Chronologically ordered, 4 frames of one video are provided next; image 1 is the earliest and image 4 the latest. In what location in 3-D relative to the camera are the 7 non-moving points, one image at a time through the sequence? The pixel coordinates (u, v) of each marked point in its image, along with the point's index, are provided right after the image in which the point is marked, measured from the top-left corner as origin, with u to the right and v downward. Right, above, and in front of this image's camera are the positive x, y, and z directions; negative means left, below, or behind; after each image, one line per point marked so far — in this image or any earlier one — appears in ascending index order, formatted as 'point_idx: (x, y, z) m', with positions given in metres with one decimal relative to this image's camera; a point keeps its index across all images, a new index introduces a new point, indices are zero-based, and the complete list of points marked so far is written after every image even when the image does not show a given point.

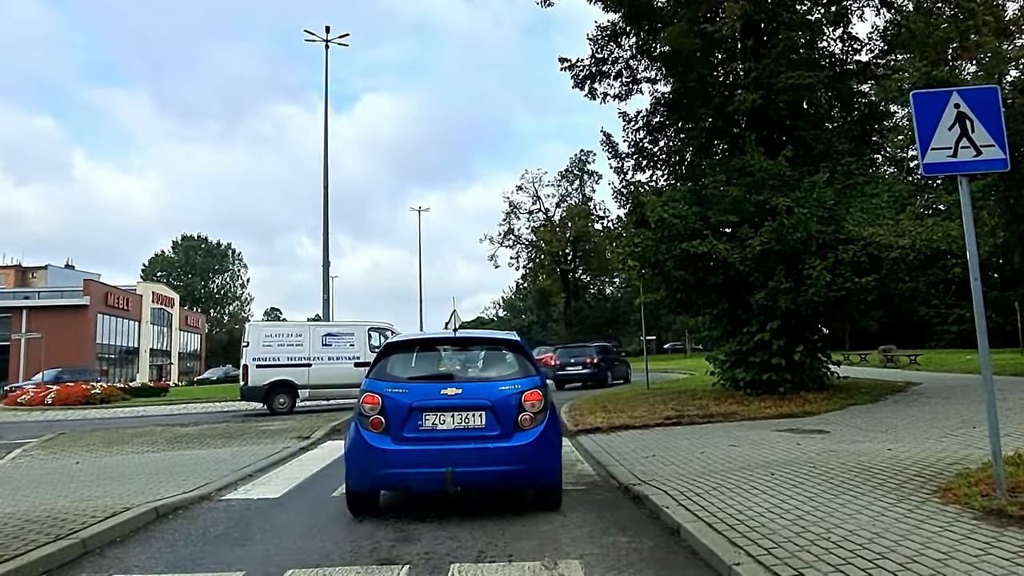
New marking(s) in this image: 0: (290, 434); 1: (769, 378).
0: (-3.6, -2.4, +15.9) m
1: (+4.8, -1.7, +17.7) m
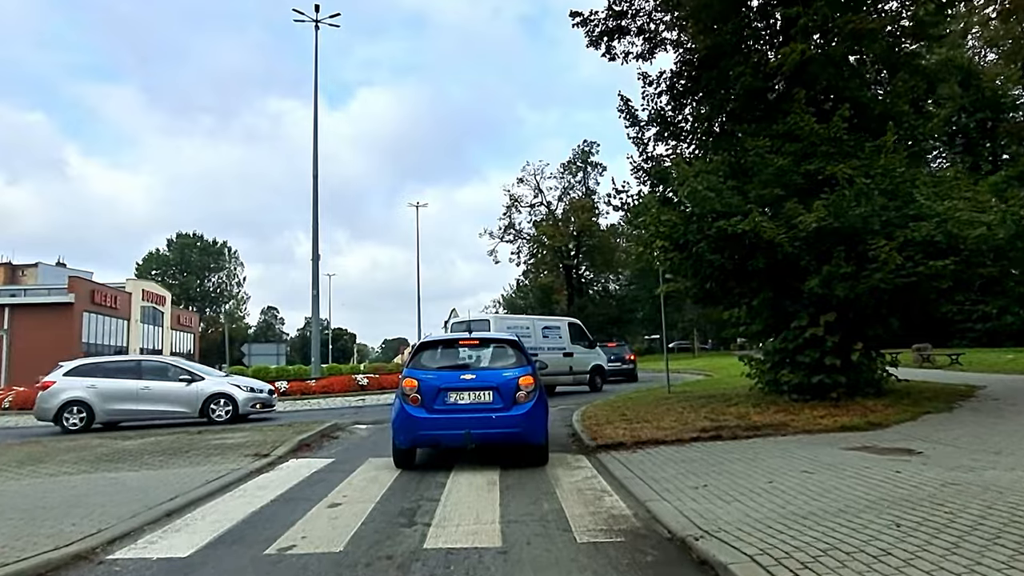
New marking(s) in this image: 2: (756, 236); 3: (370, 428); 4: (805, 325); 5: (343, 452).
0: (-3.6, -2.2, +13.1) m
1: (+4.8, -1.5, +14.9) m
2: (+3.7, +0.8, +14.4) m
3: (-2.5, -2.5, +16.8) m
4: (+4.6, -0.6, +14.8) m
5: (-2.4, -2.3, +13.4) m
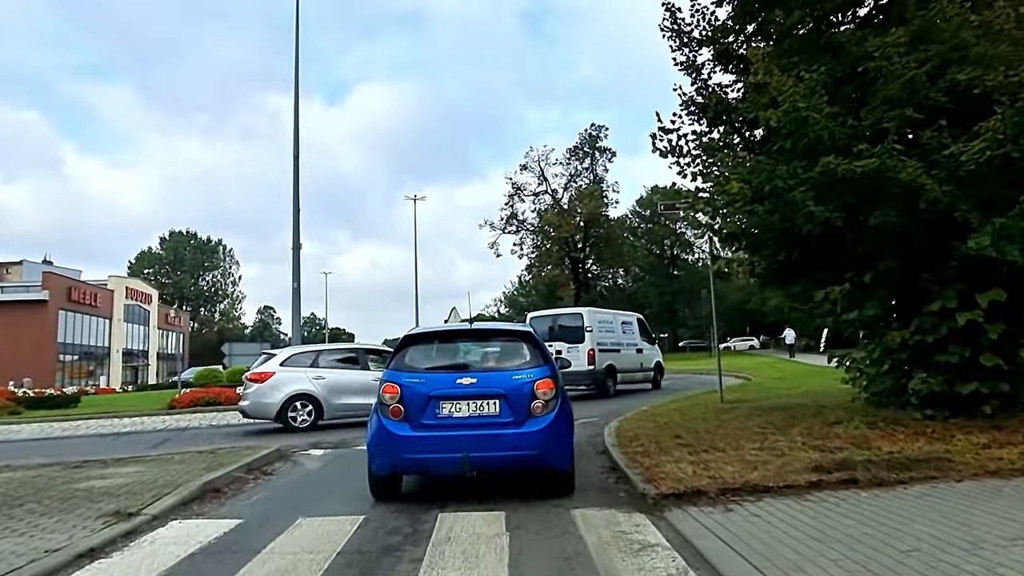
0: (-3.4, -1.9, +8.5) m
1: (+5.0, -1.1, +10.2) m
2: (+3.8, +1.1, +9.7) m
3: (-2.3, -2.1, +12.1) m
4: (+4.7, -0.2, +10.1) m
5: (-2.2, -2.0, +8.7) m
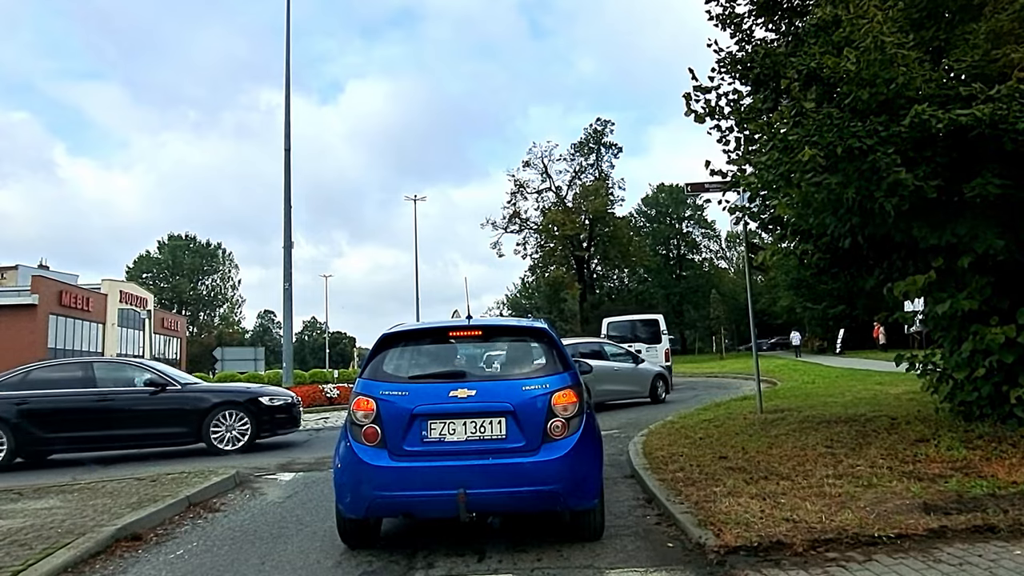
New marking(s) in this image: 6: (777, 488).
0: (-3.4, -1.8, +6.3) m
1: (+5.0, -1.0, +8.0) m
2: (+3.9, +1.3, +7.6) m
3: (-2.3, -2.0, +10.0) m
4: (+4.8, -0.1, +8.0) m
5: (-2.2, -1.8, +6.6) m
6: (+2.1, -1.6, +7.5) m
